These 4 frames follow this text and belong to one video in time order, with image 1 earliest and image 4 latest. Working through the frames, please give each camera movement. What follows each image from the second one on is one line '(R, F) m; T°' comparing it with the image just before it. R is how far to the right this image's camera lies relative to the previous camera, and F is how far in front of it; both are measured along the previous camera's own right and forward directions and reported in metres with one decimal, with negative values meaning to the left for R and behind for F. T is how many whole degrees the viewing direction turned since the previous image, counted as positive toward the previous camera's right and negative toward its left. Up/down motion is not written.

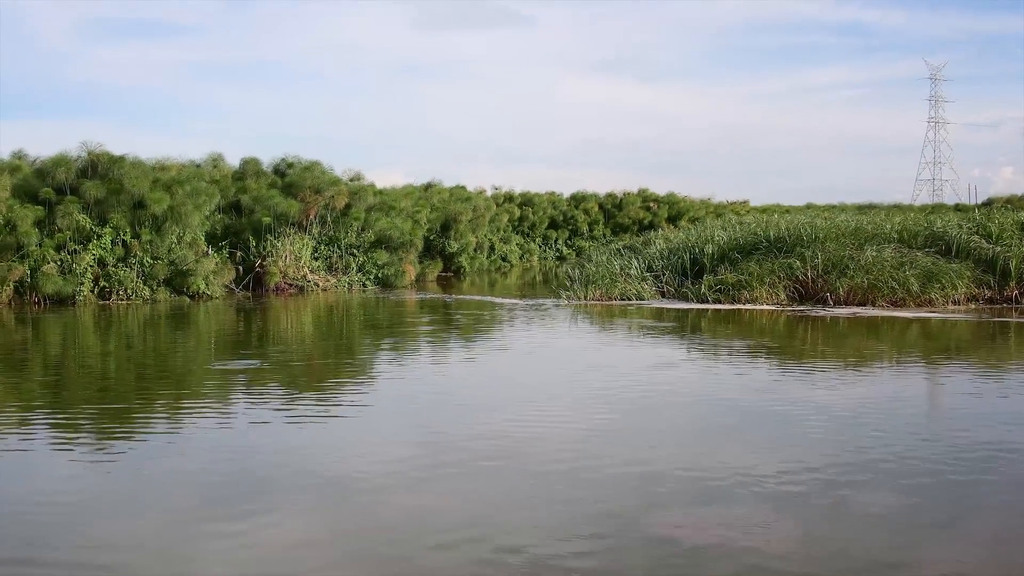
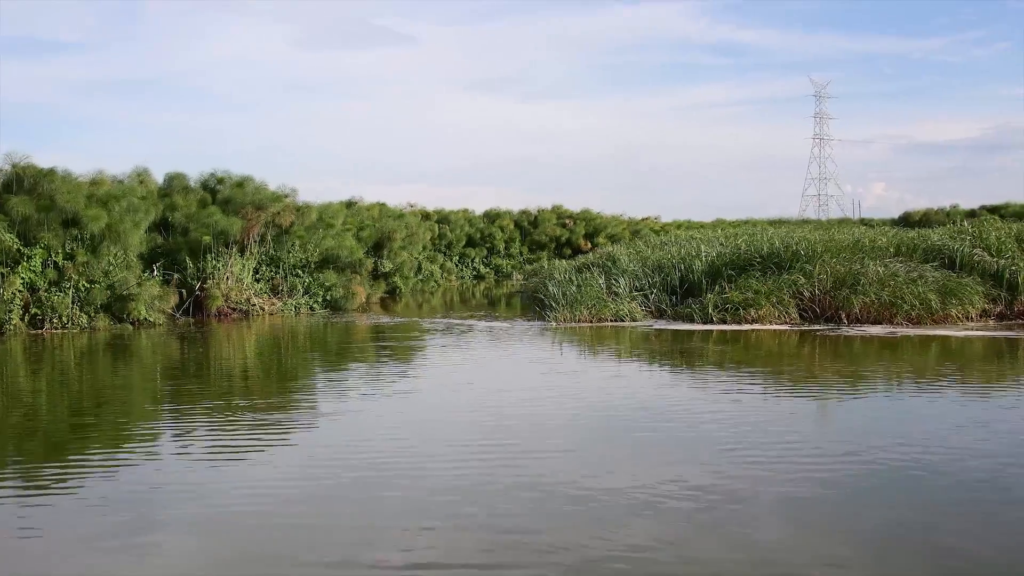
(-1.0, +0.7) m; +7°
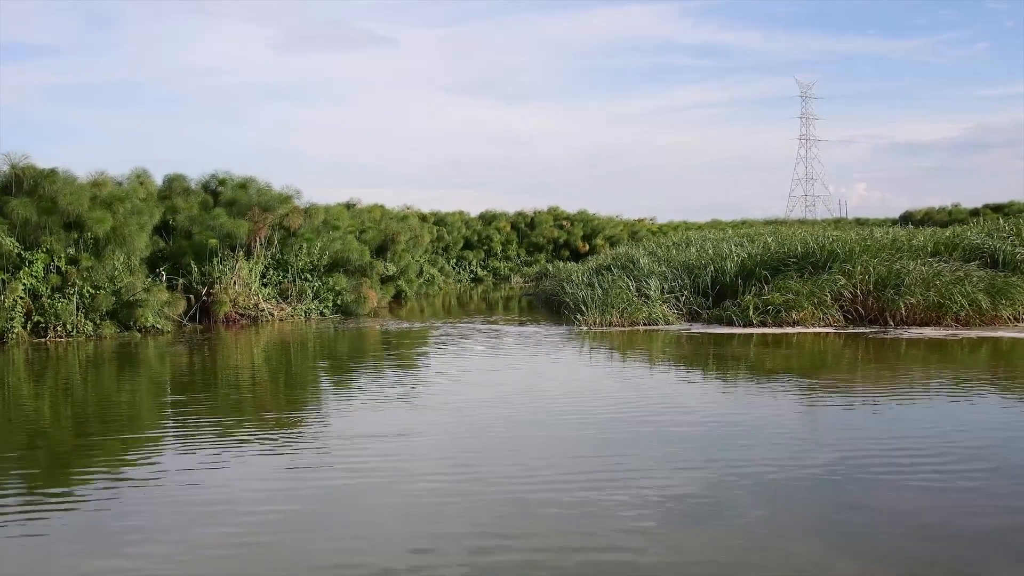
(-0.4, +0.4) m; +1°
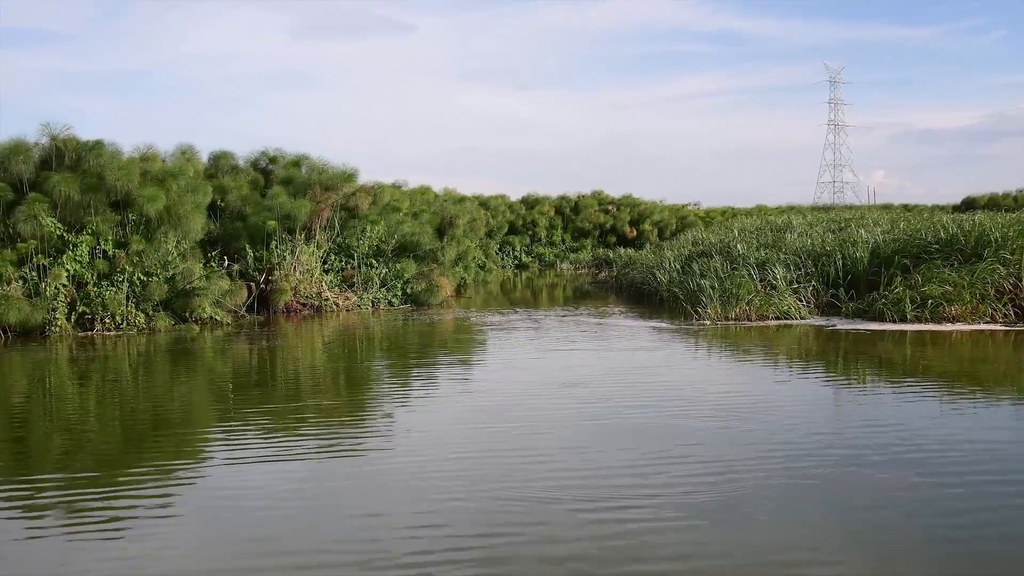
(-0.8, +1.3) m; -2°
